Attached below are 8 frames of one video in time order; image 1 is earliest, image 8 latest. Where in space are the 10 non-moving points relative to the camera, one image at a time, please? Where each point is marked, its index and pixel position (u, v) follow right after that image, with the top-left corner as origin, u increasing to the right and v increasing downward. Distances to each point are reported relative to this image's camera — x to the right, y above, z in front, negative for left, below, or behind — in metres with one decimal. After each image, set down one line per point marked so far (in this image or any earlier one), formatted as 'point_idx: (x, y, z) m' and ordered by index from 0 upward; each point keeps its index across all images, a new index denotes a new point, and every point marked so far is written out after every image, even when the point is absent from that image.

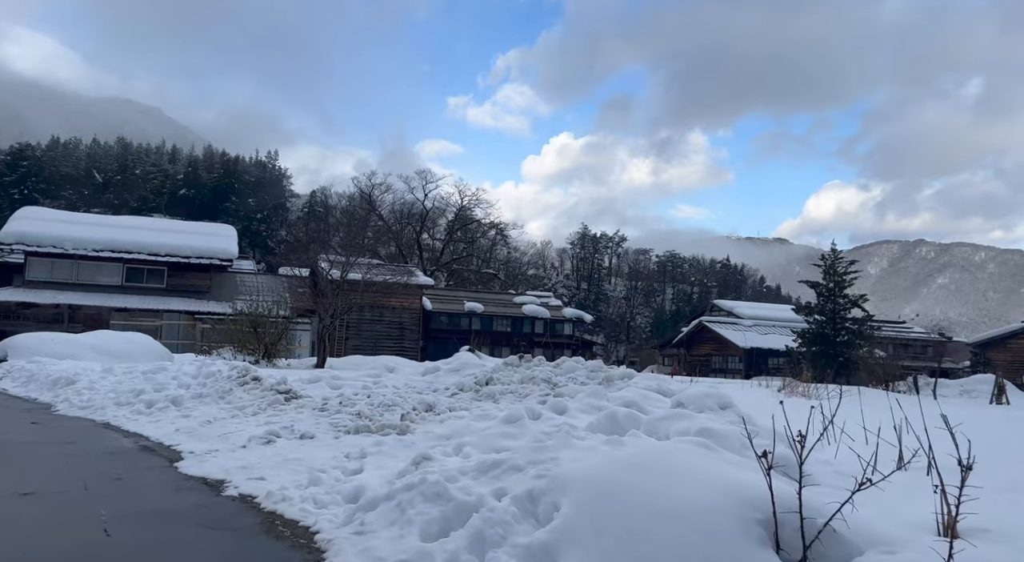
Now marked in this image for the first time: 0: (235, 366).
0: (-4.5, -1.4, +13.0) m
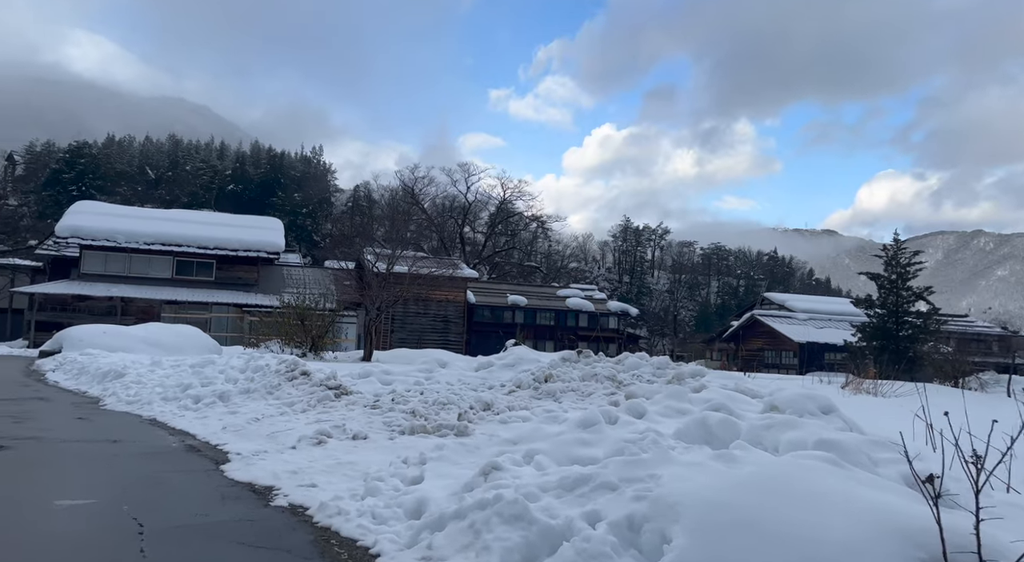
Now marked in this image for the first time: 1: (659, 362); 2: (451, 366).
0: (-3.6, -1.2, +12.7) m
1: (+1.8, -1.0, +9.6) m
2: (-0.9, -1.3, +12.2) m
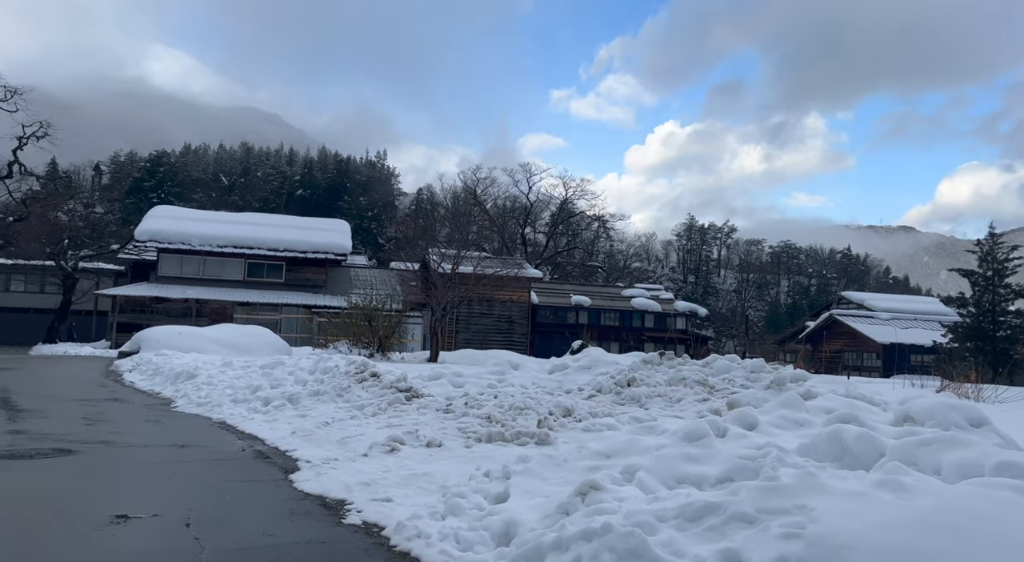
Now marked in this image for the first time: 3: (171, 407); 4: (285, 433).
0: (-2.5, -1.2, +12.3) m
1: (+2.7, -0.9, +8.9) m
2: (+0.2, -1.3, +11.6) m
3: (-5.3, -1.9, +12.4) m
4: (-2.7, -1.8, +9.4) m
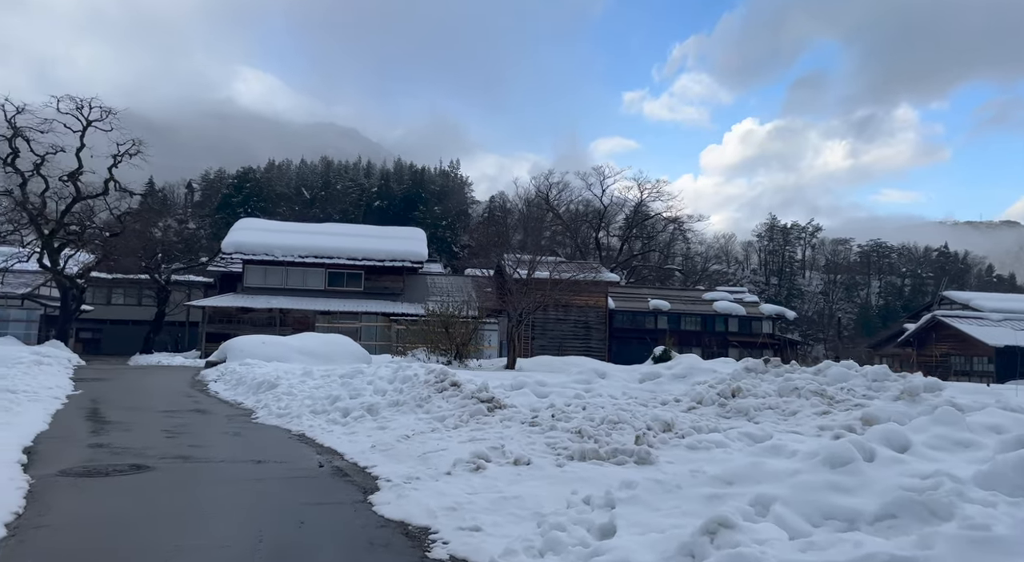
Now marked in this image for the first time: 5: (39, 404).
0: (-1.2, -1.3, +11.9) m
1: (+3.6, -0.9, +8.0) m
2: (+1.4, -1.3, +10.9) m
3: (-4.0, -2.1, +12.1) m
4: (-1.7, -1.8, +8.9) m
5: (-8.5, -2.2, +14.4) m
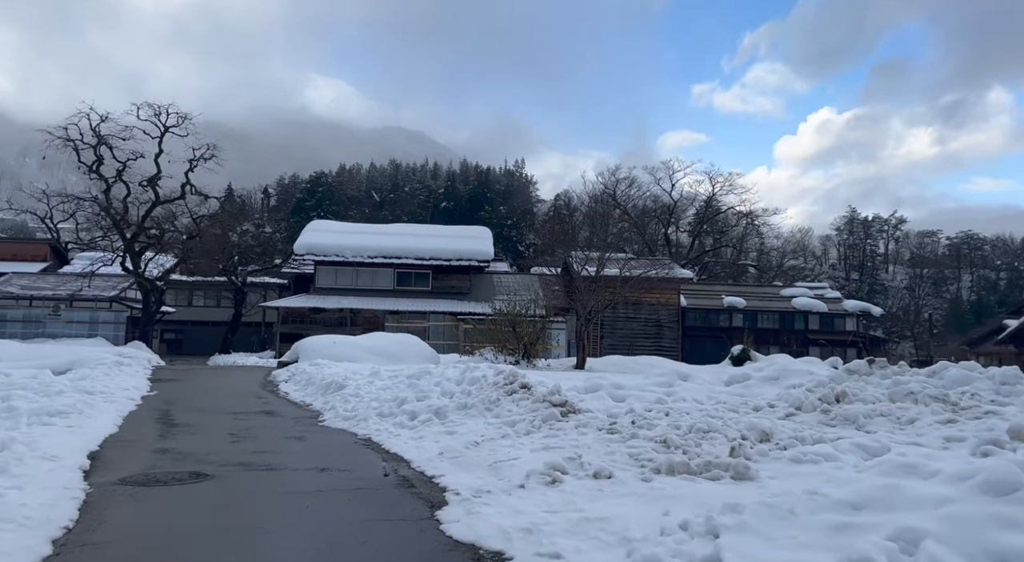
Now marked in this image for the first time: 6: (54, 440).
0: (-0.2, -1.3, +11.3) m
1: (+4.3, -0.8, +7.0) m
2: (+2.3, -1.2, +10.2) m
3: (-2.9, -2.1, +11.8) m
4: (-0.9, -1.8, +8.4) m
5: (-7.2, -2.3, +14.4) m
6: (-5.1, -1.8, +8.9) m
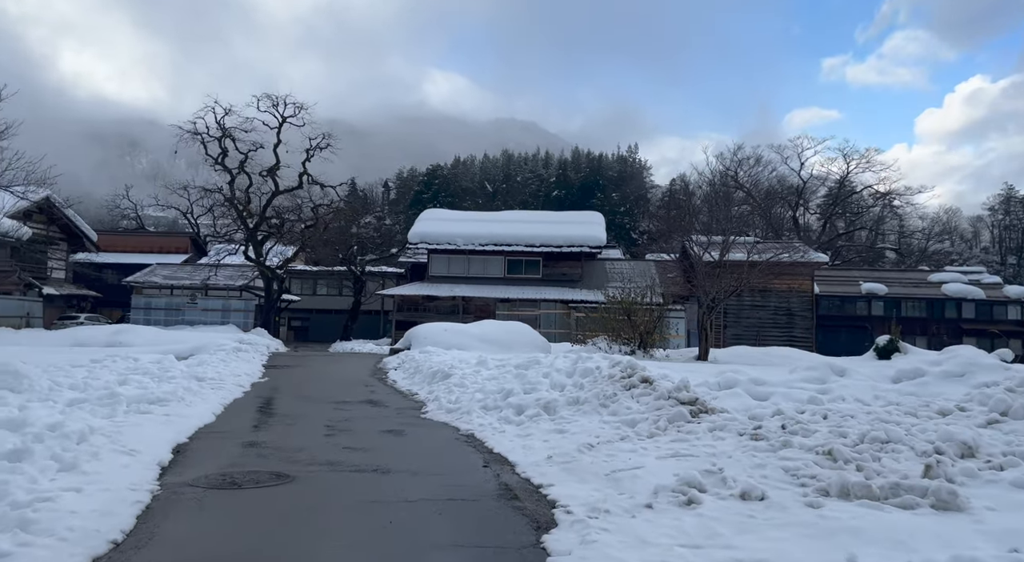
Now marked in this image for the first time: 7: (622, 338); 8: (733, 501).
0: (+1.3, -1.0, +10.1) m
1: (+5.1, -0.6, +5.2) m
2: (+3.6, -1.0, +8.6) m
3: (-1.3, -1.8, +11.0) m
4: (+0.2, -1.6, +7.3) m
5: (-5.2, -2.0, +14.2) m
6: (-3.9, -1.6, +8.4) m
7: (+2.6, -1.3, +18.8) m
8: (+1.4, -1.4, +5.0) m
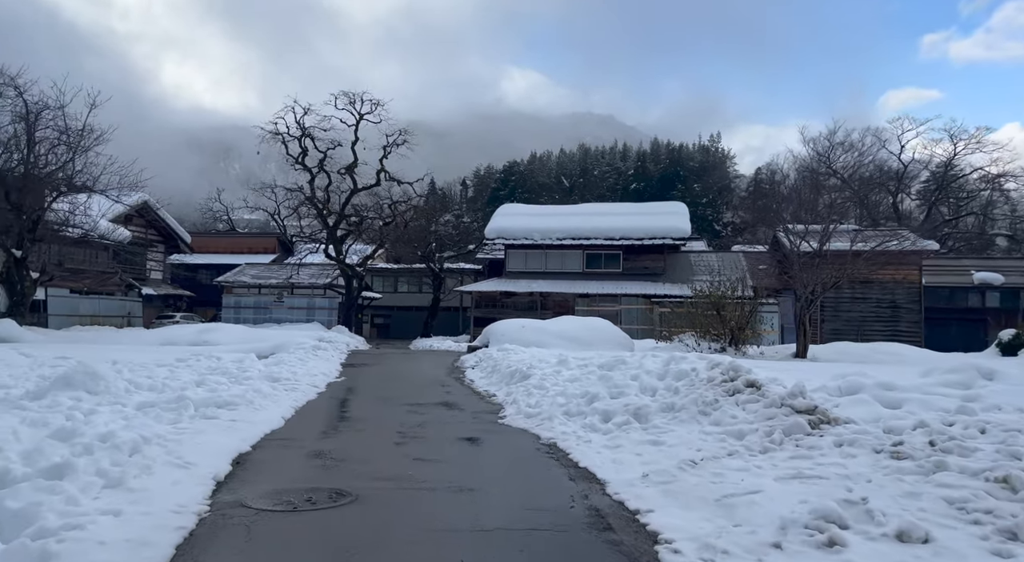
0: (+2.3, -0.9, +9.0) m
1: (+5.6, -0.5, +3.8) m
2: (+4.5, -0.9, +7.3) m
3: (-0.2, -1.7, +10.2) m
4: (+1.0, -1.5, +6.4) m
5: (-3.8, -1.9, +13.7) m
6: (-3.0, -1.6, +7.9) m
7: (+4.4, -1.2, +17.6) m
8: (+1.9, -1.3, +4.0) m
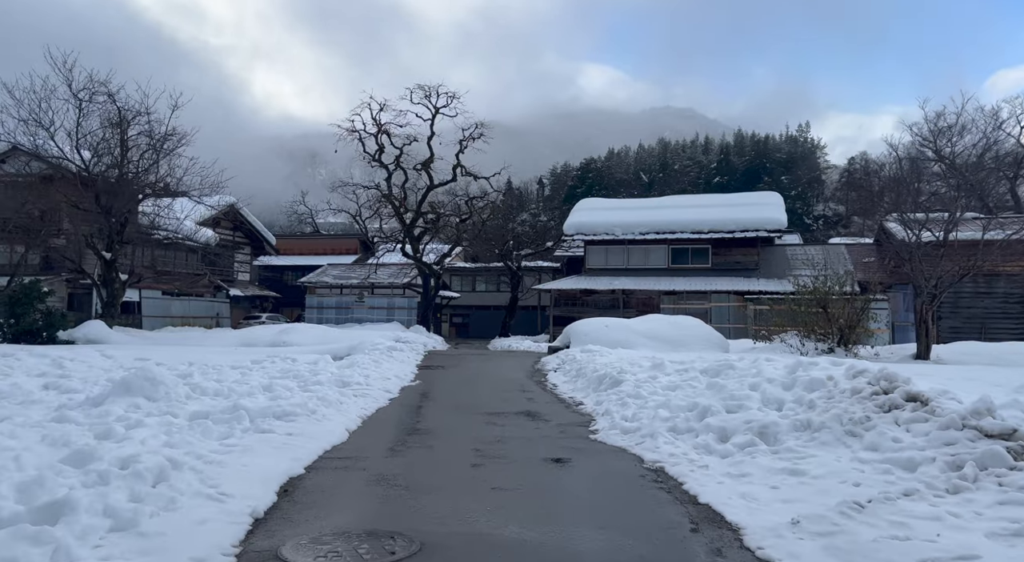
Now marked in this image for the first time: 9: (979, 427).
0: (+3.2, -0.8, +7.4) m
1: (+6.0, -0.4, +1.9) m
2: (+5.2, -0.8, +5.5) m
3: (+0.8, -1.7, +8.8) m
4: (+1.6, -1.5, +4.9) m
5: (-2.4, -1.9, +12.7) m
6: (-2.2, -1.5, +6.8) m
7: (+6.1, -1.0, +15.7) m
8: (+2.3, -1.2, +2.4) m
9: (+3.2, -1.0, +5.4) m
